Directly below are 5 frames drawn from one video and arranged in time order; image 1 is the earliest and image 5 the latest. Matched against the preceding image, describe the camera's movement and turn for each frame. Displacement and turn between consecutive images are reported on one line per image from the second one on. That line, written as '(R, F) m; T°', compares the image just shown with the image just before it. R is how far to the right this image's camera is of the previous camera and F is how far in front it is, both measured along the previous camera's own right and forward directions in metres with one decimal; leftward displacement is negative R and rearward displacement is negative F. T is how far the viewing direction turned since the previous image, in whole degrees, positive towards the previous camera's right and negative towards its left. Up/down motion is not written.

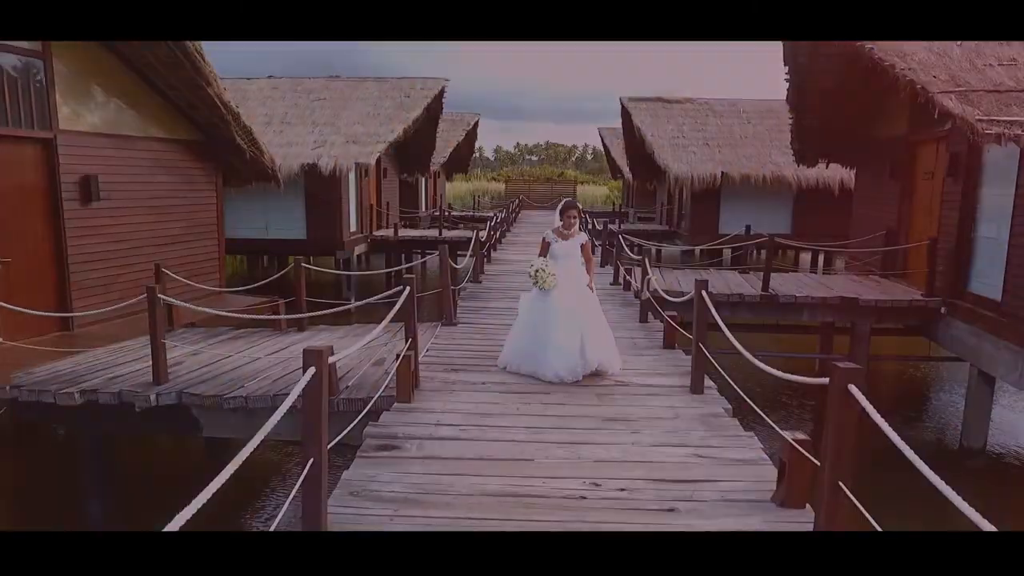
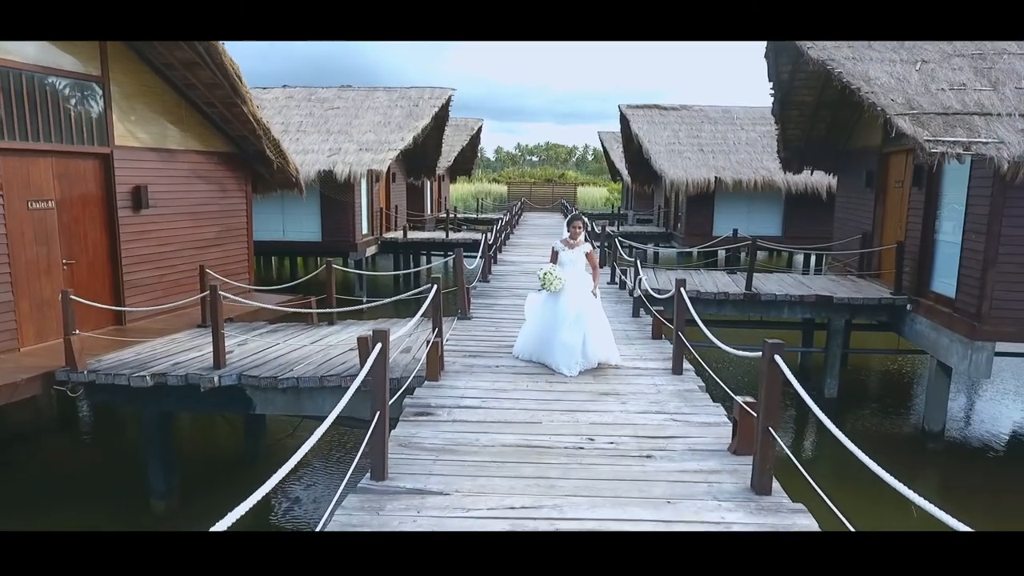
(-0.1, -0.8) m; 0°
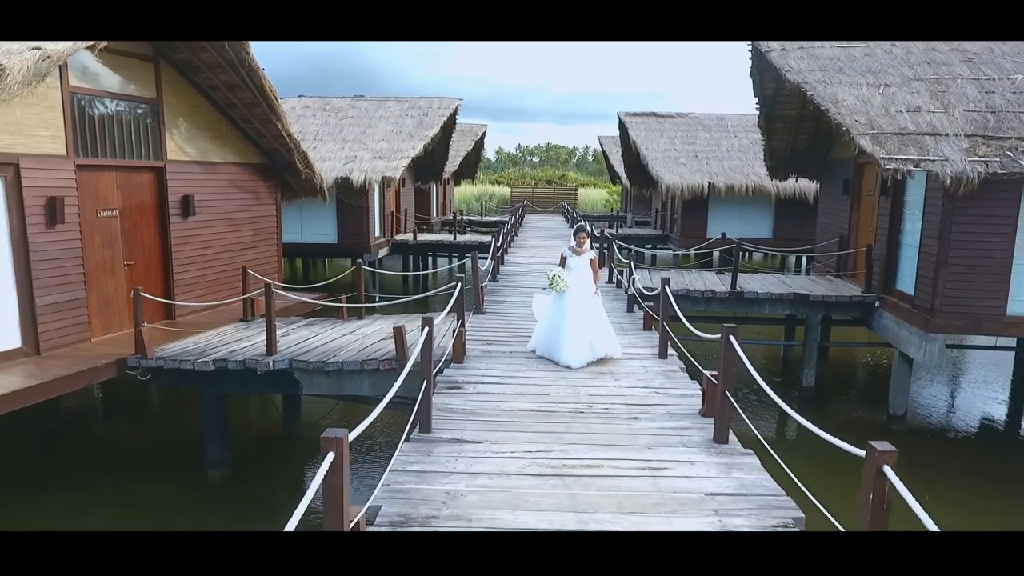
(-0.1, -1.0) m; 0°
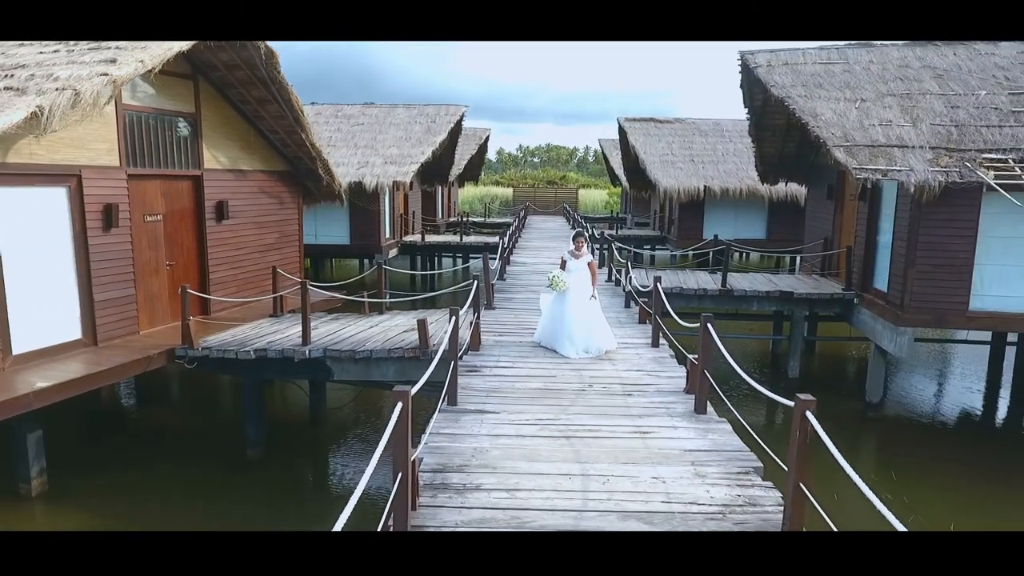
(-0.1, -0.8) m; 0°
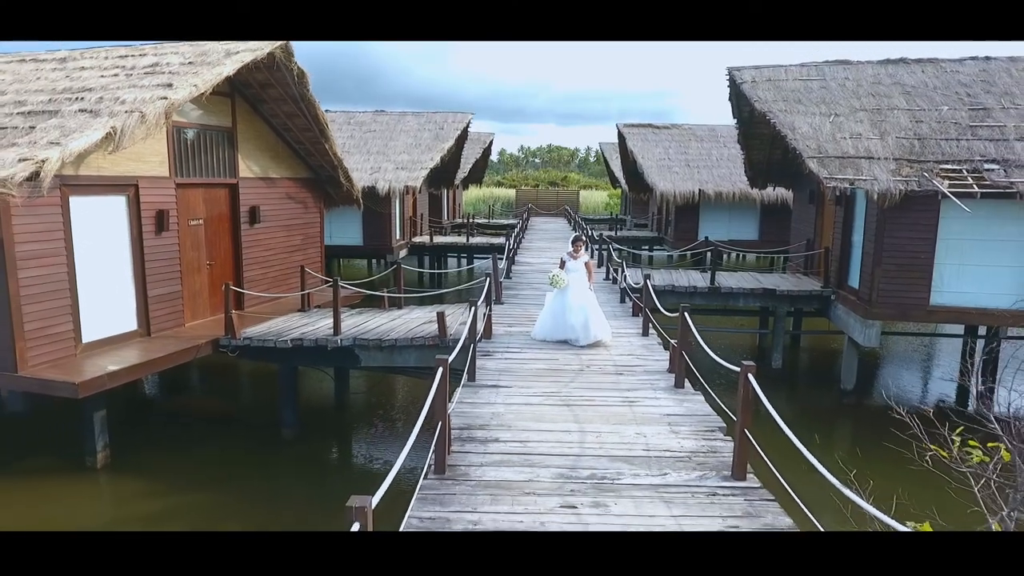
(-0.1, -1.0) m; 0°
